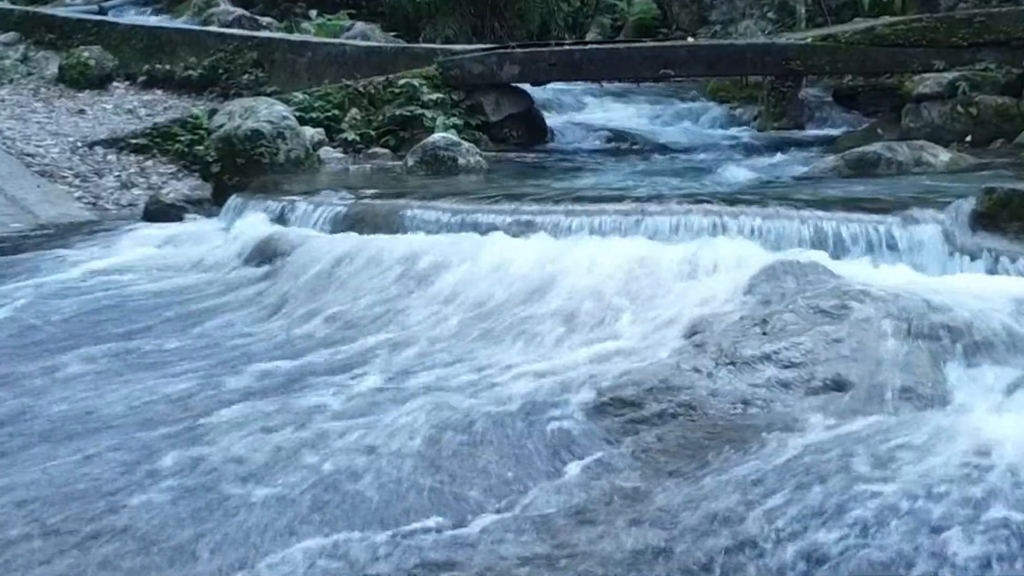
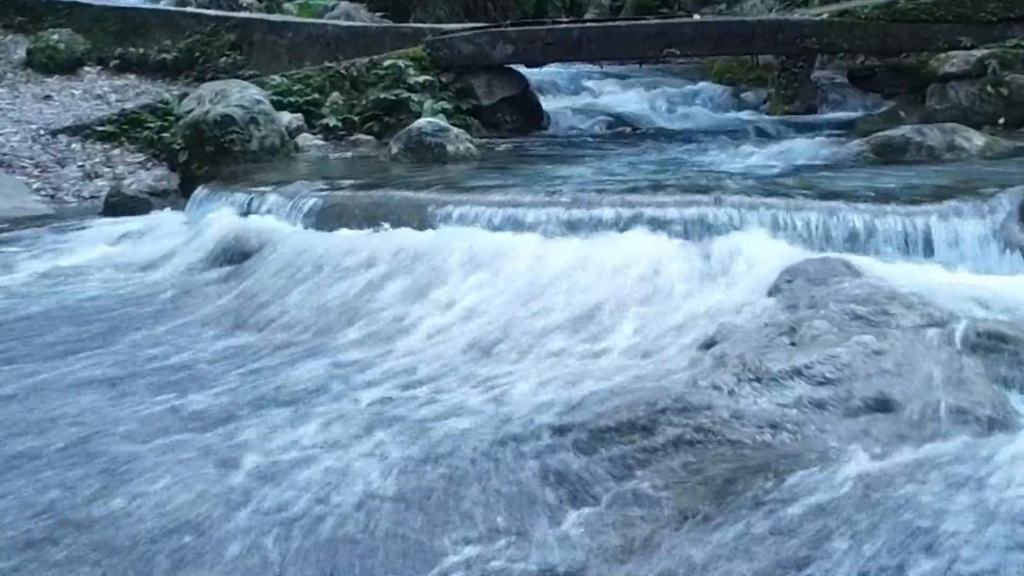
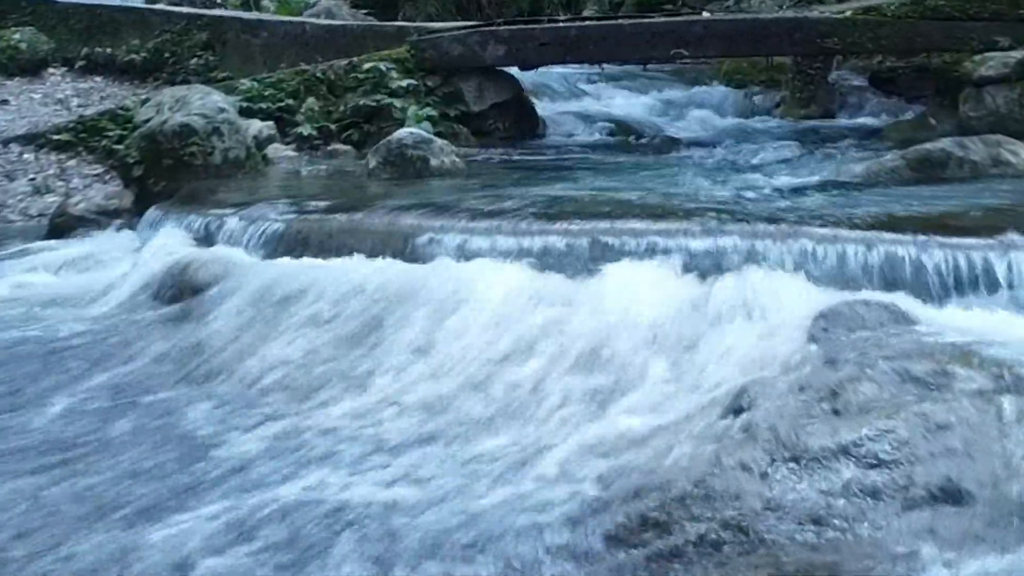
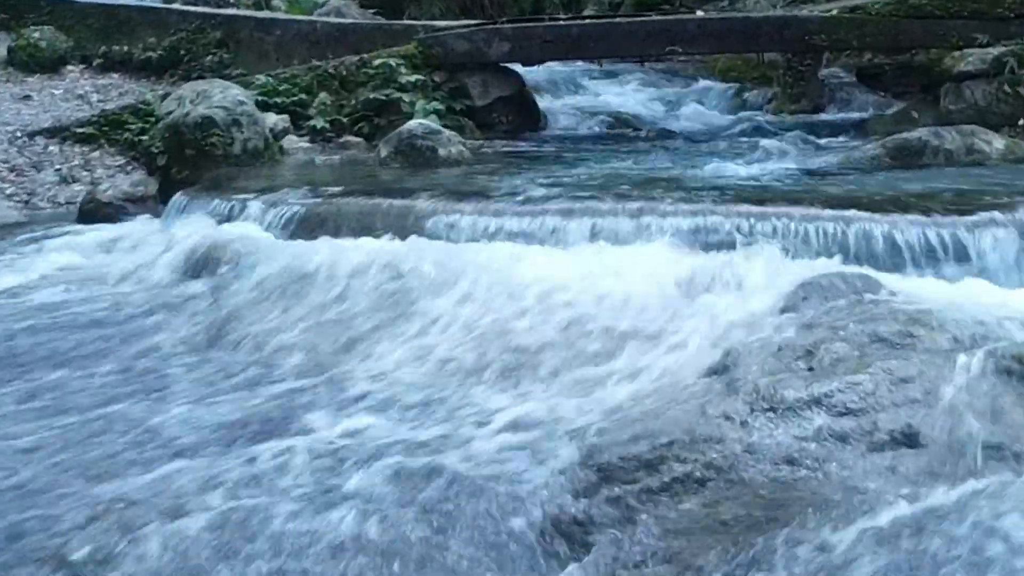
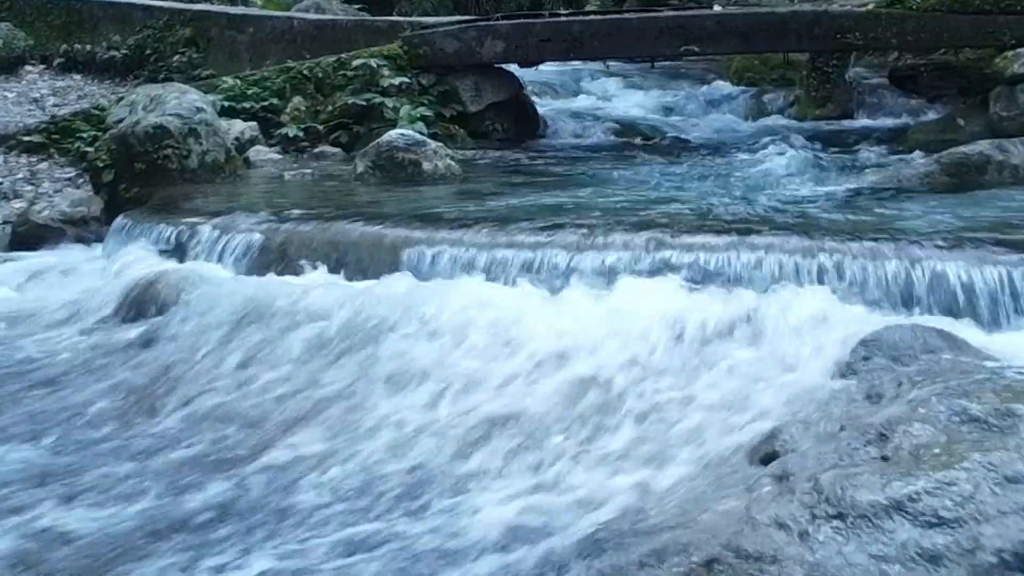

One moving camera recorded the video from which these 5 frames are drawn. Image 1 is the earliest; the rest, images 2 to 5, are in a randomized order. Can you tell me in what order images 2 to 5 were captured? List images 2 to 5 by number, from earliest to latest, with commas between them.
2, 4, 3, 5
